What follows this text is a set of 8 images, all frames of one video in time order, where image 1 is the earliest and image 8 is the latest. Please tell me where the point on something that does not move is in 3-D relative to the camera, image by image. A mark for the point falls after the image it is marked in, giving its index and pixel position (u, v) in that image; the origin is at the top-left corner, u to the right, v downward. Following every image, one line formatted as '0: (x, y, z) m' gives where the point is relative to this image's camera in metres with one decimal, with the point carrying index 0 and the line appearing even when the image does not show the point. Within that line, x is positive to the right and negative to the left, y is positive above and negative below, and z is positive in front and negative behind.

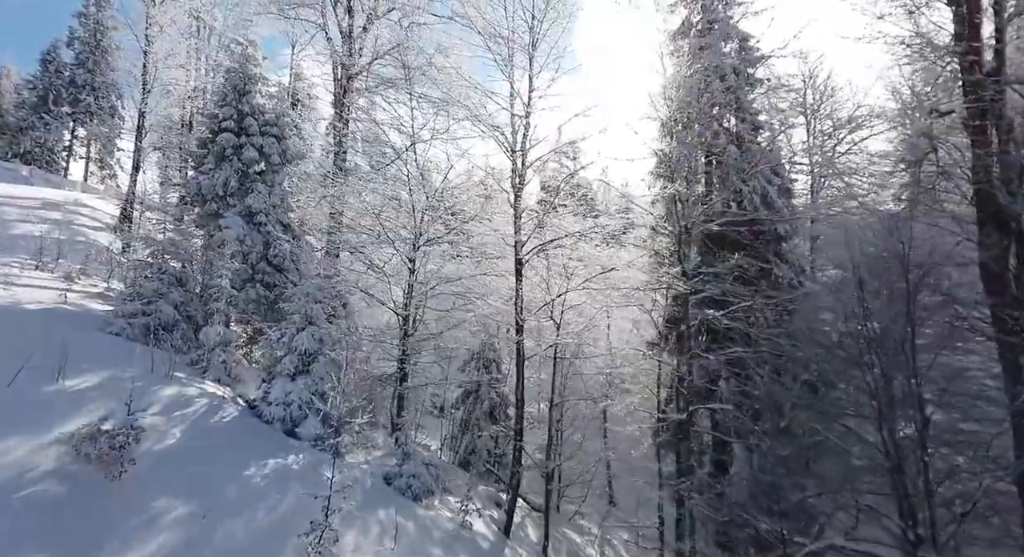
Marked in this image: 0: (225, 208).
0: (-5.5, +1.3, +11.9) m
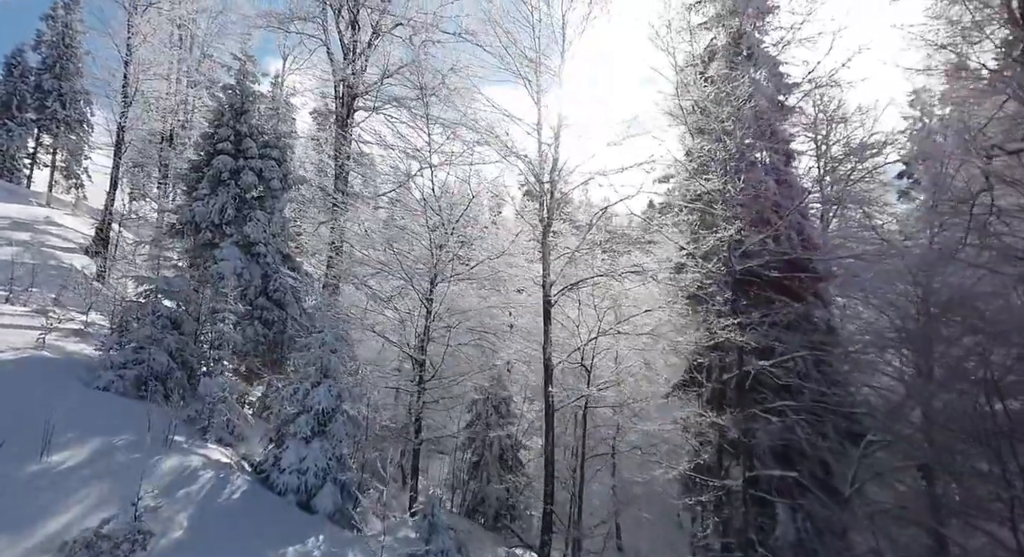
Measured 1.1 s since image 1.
0: (-5.1, +0.7, +10.9) m
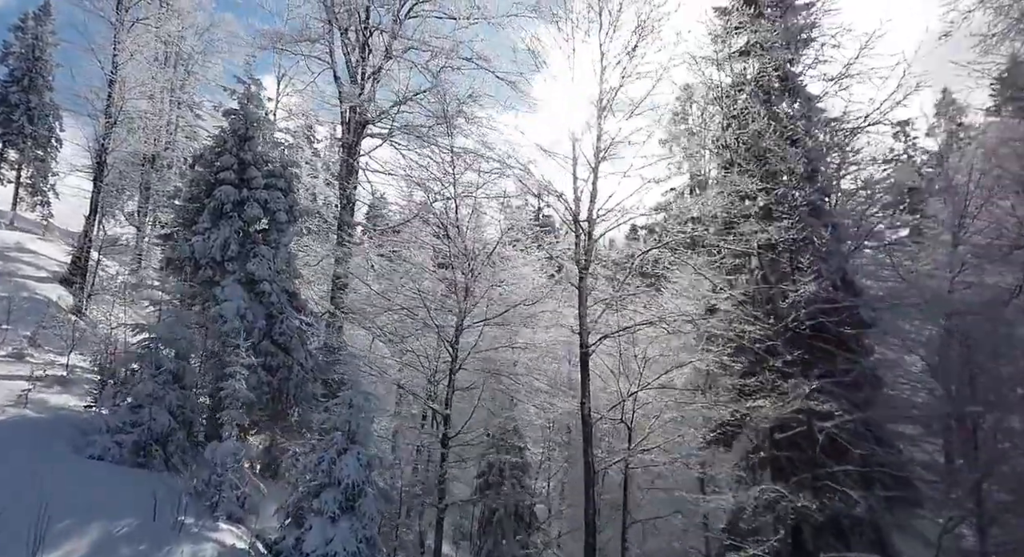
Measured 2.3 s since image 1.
0: (-4.7, 0.0, +9.9) m
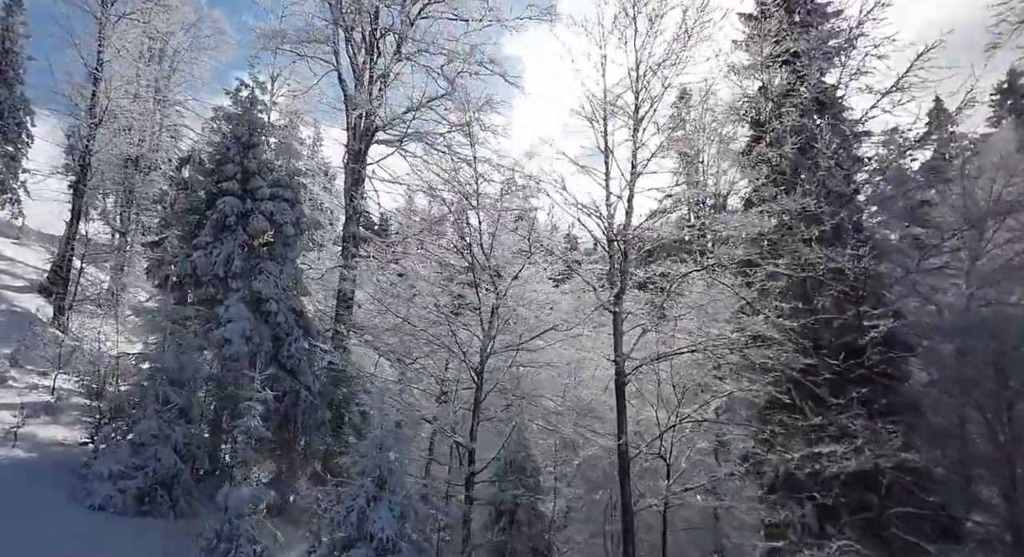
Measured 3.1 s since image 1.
0: (-4.3, -0.3, +9.2) m
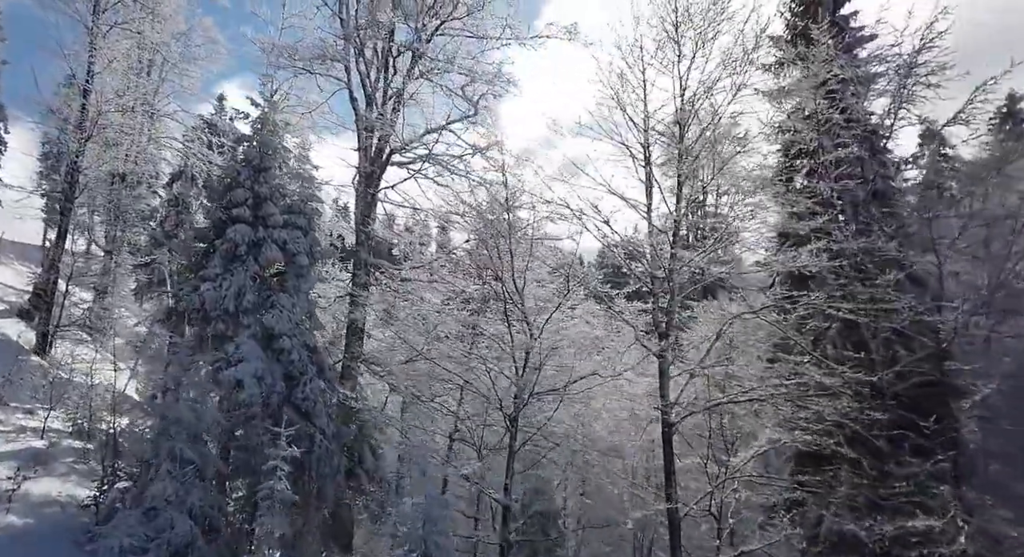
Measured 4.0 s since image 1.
0: (-3.8, -0.7, +8.5) m
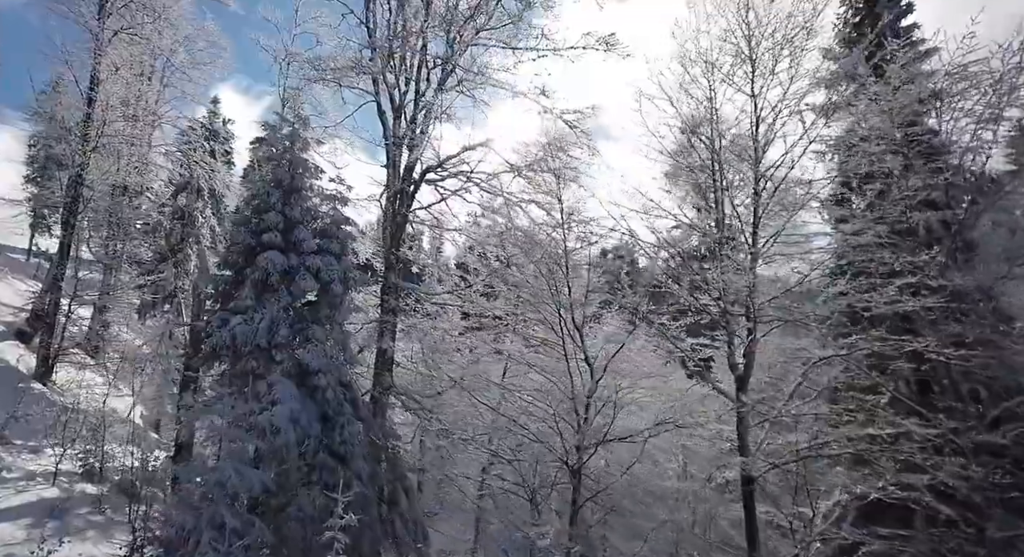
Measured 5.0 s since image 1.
0: (-3.1, -1.2, +7.8) m
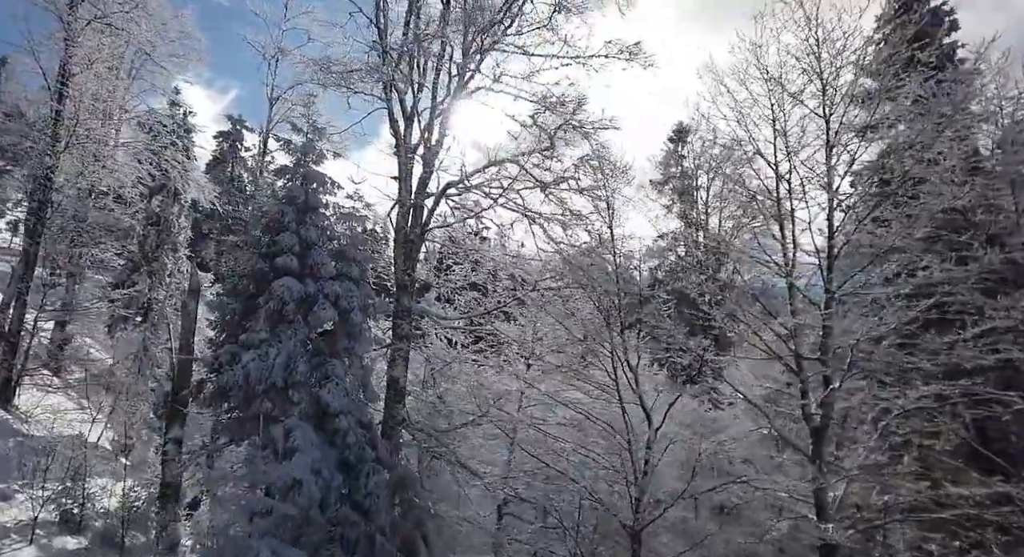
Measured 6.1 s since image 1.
0: (-2.6, -1.5, +7.0) m
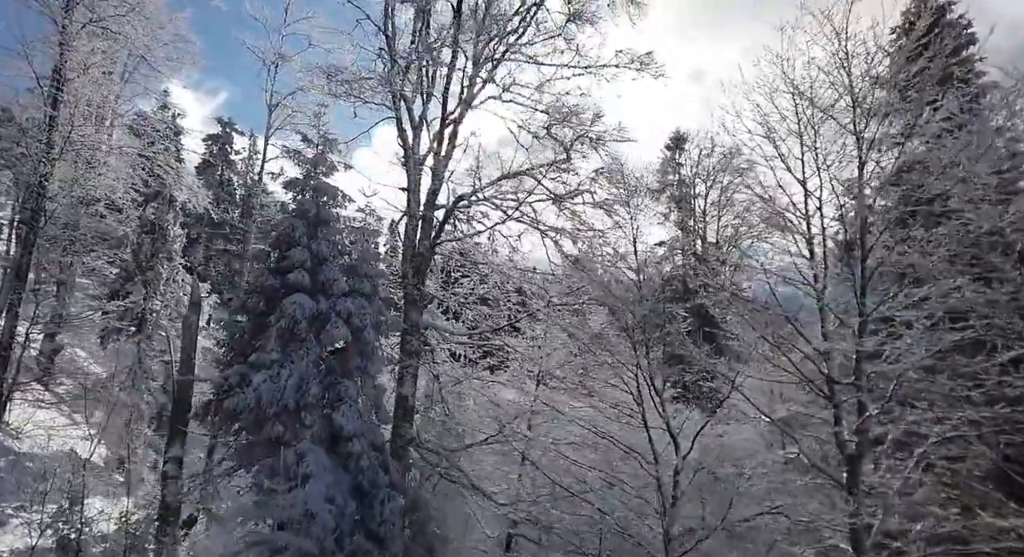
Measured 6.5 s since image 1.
0: (-2.3, -1.7, +6.7) m
